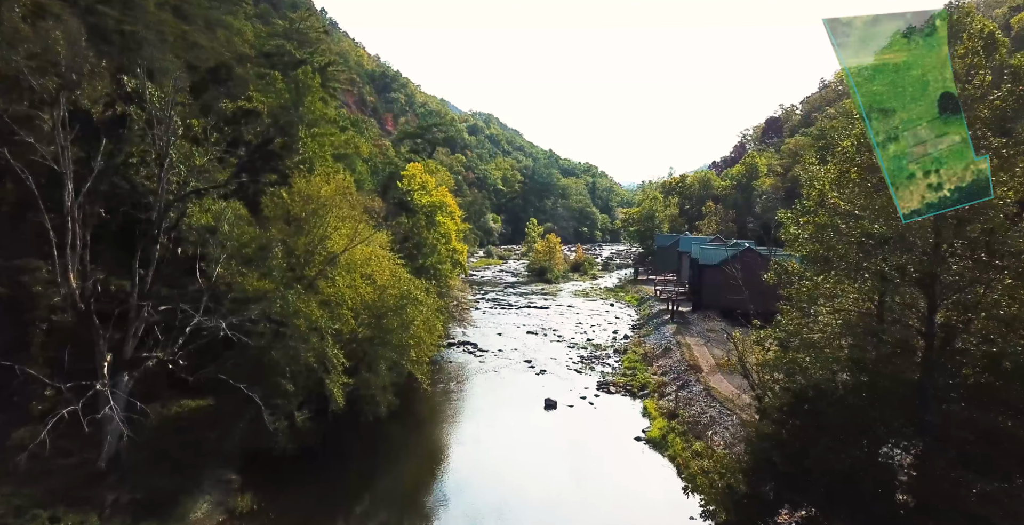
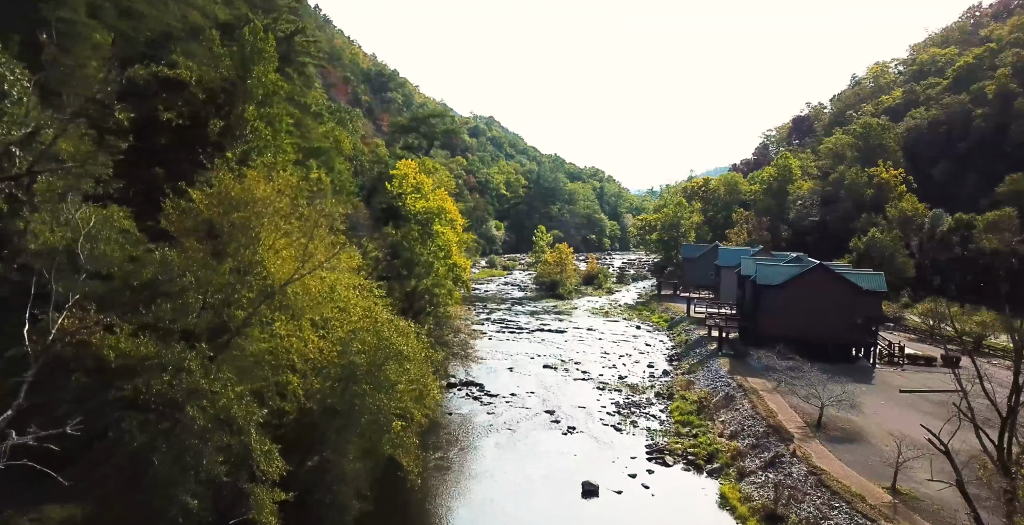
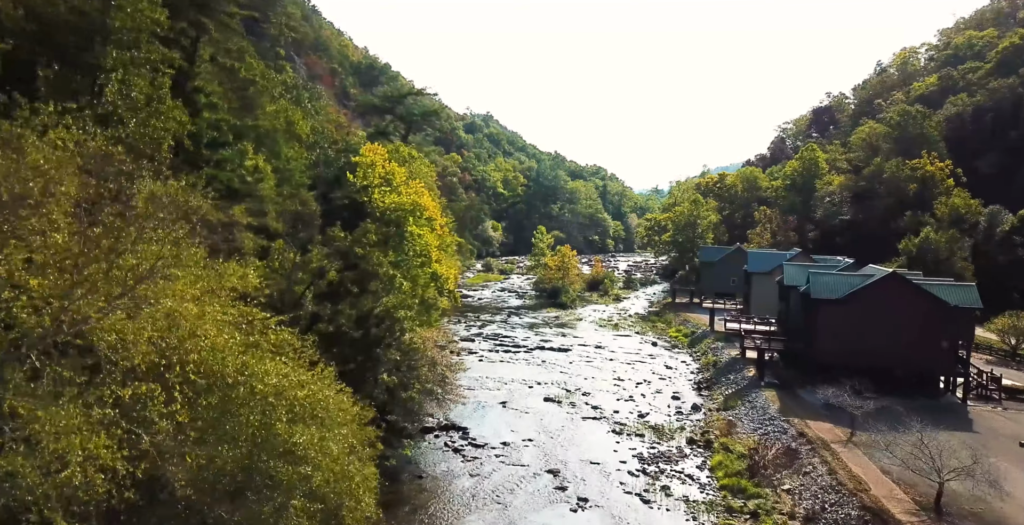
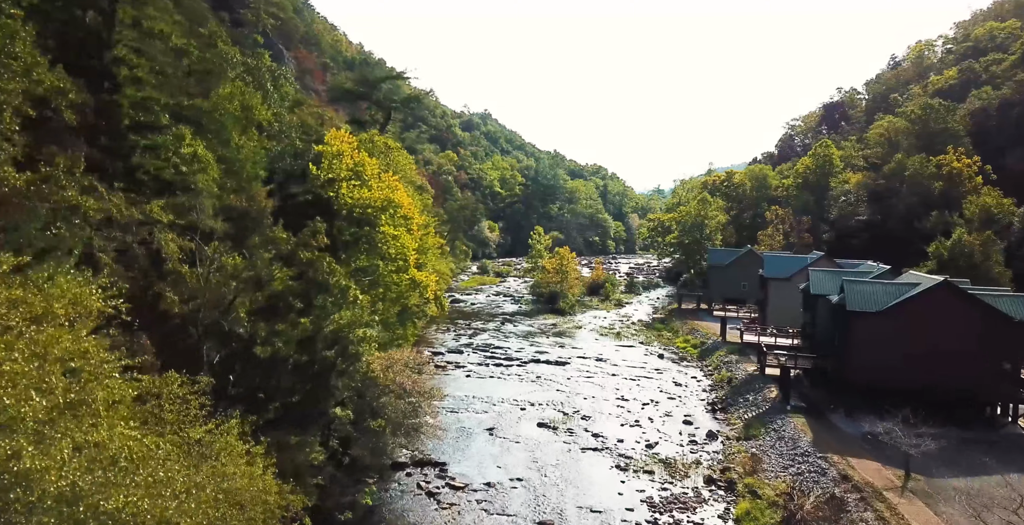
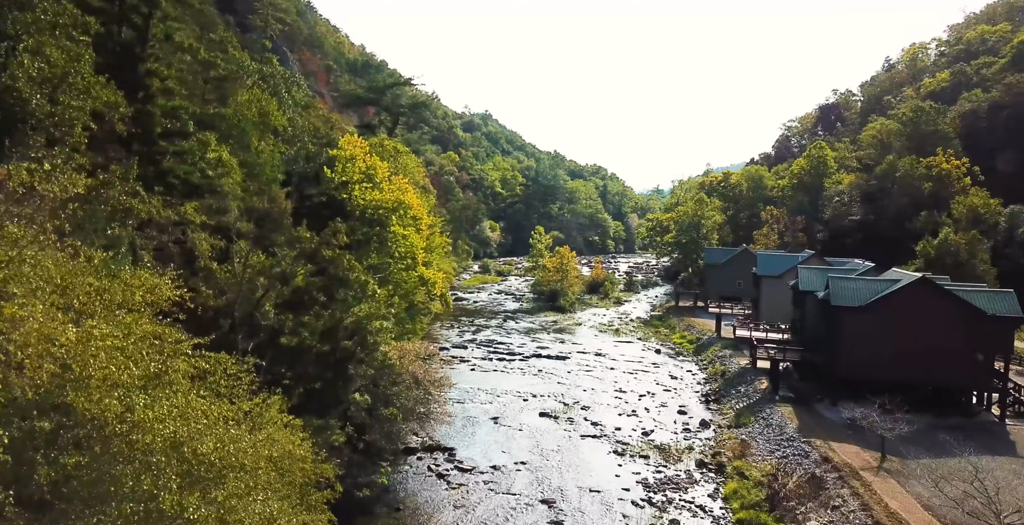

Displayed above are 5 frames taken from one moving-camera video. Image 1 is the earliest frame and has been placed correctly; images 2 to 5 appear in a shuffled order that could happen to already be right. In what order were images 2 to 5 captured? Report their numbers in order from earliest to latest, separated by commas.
2, 3, 5, 4
